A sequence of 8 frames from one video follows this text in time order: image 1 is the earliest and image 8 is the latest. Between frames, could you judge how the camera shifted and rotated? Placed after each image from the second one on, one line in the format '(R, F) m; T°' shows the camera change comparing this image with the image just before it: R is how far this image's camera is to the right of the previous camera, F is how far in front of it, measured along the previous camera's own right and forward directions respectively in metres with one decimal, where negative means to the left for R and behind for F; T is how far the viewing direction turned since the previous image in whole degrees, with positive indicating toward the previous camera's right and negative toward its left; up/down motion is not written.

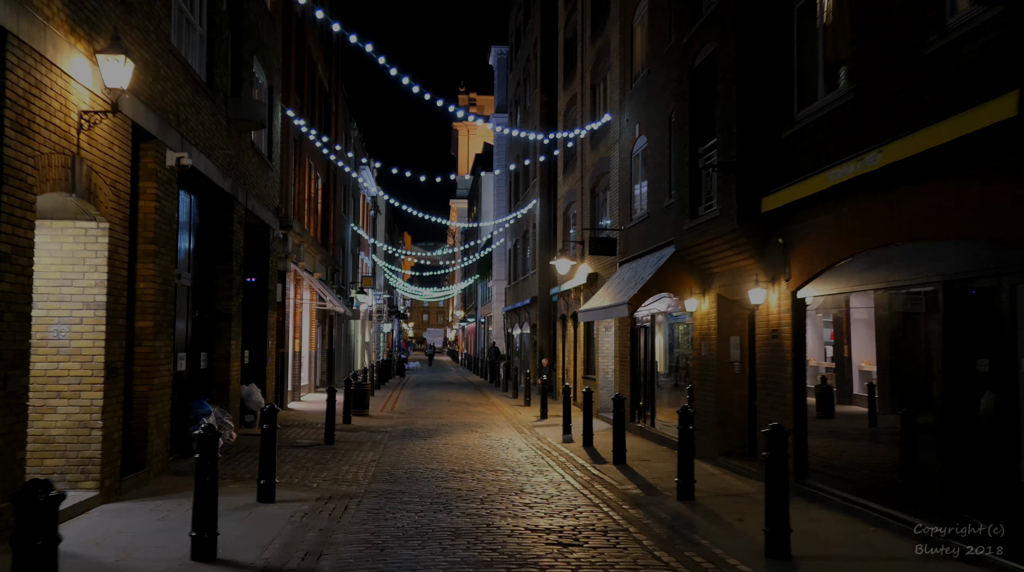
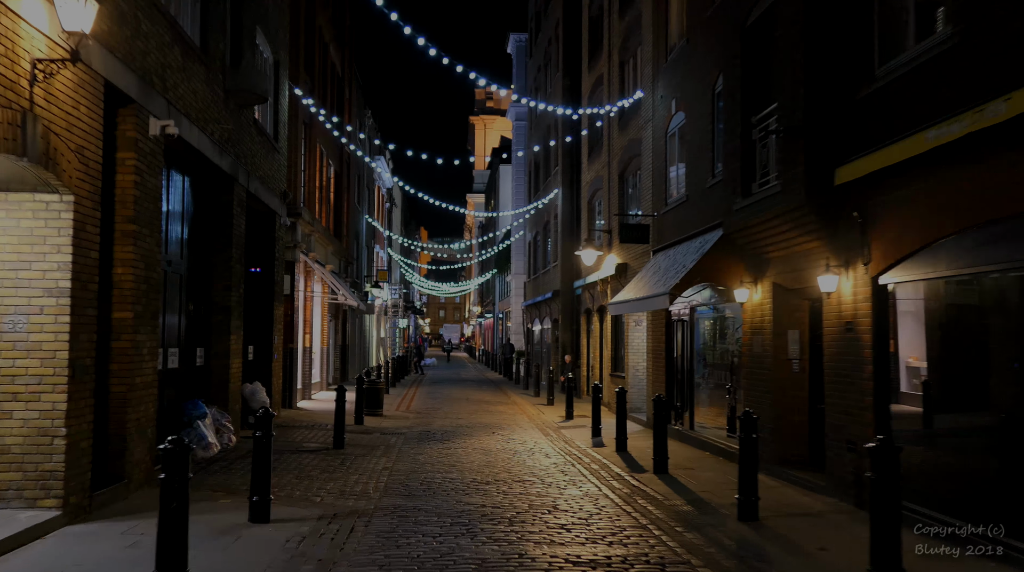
(-0.2, +1.5) m; -1°
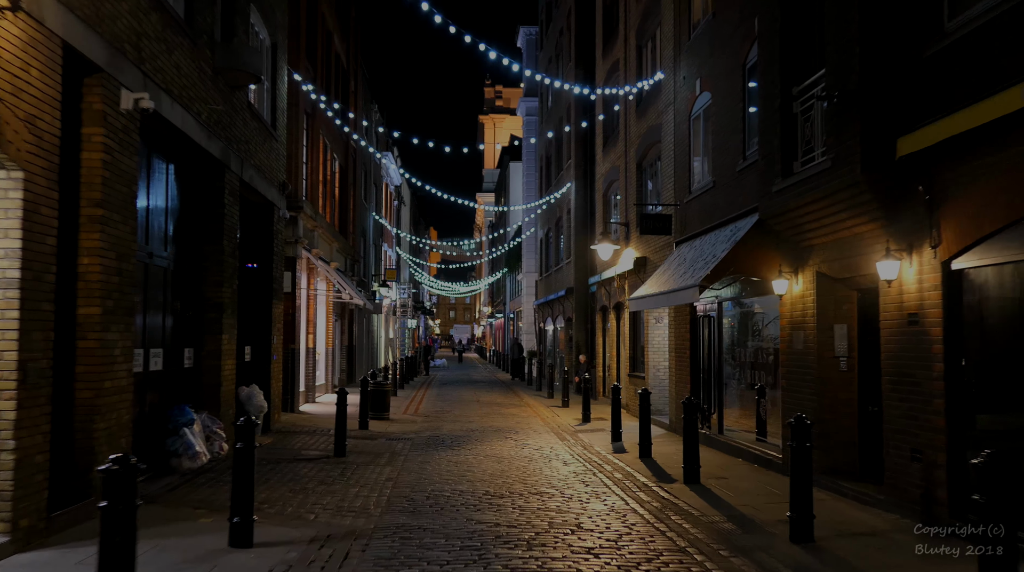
(-0.1, +1.1) m; -1°
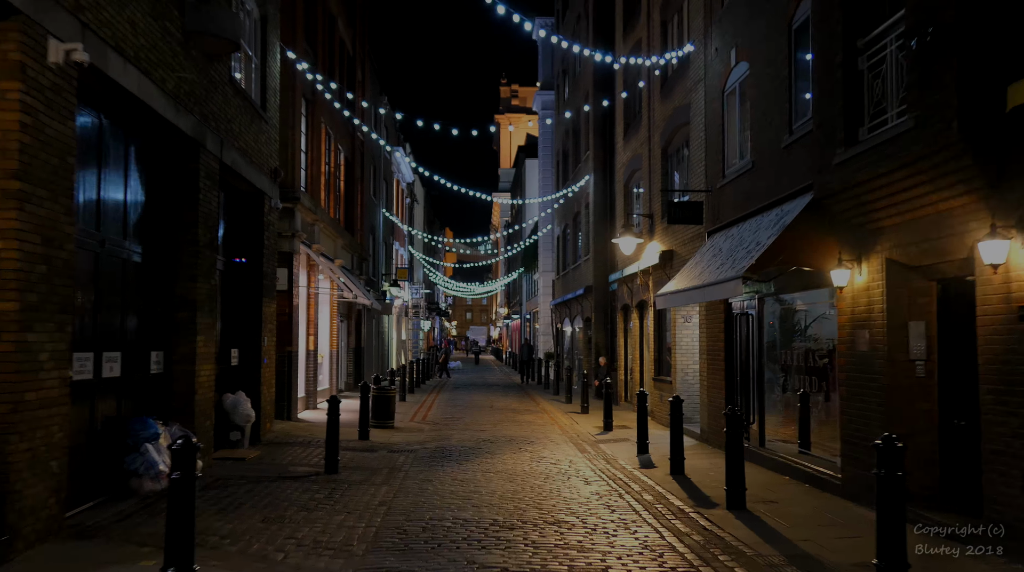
(+0.1, +1.6) m; -1°
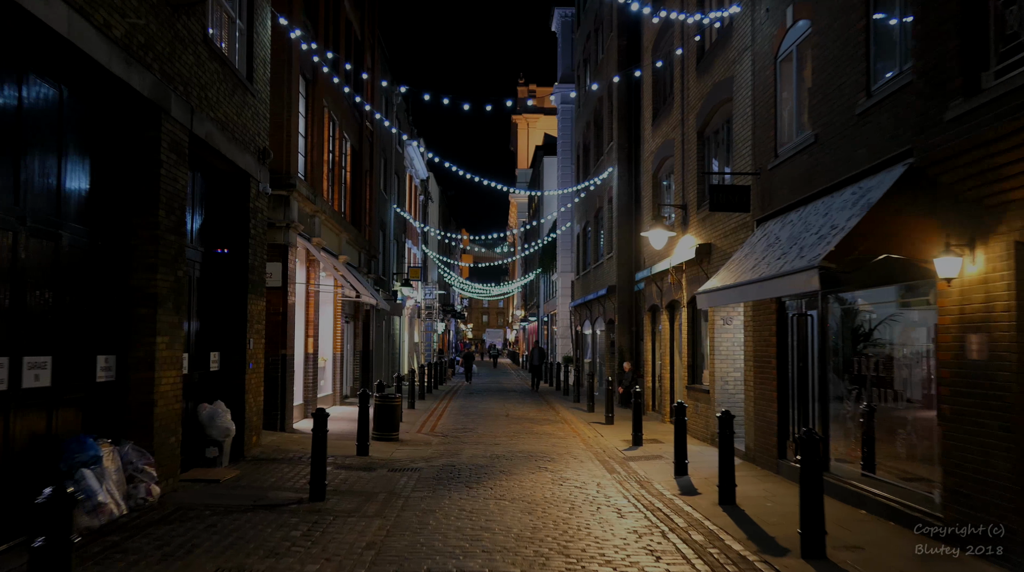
(0.0, +1.9) m; -1°
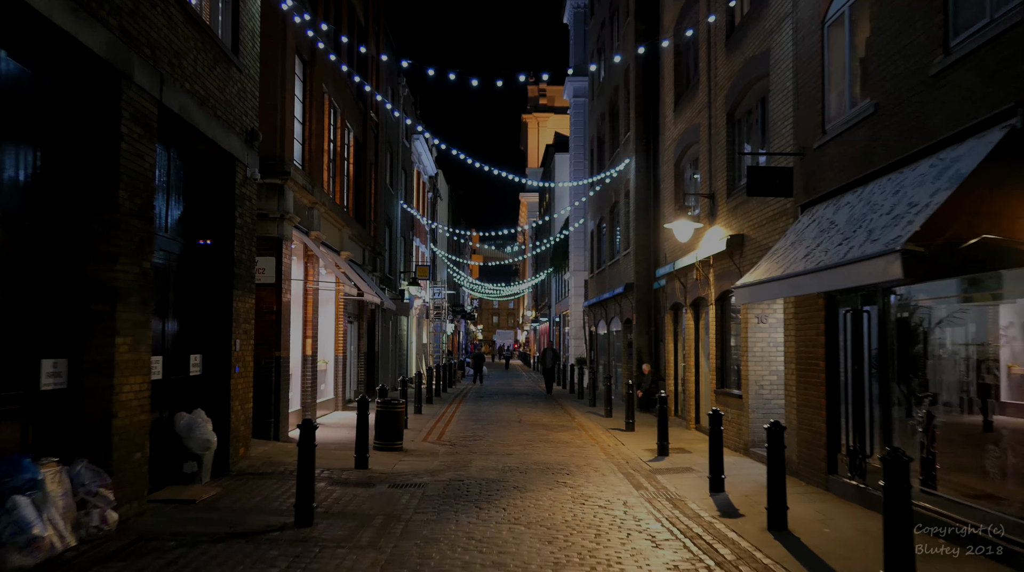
(-0.1, +1.4) m; -1°
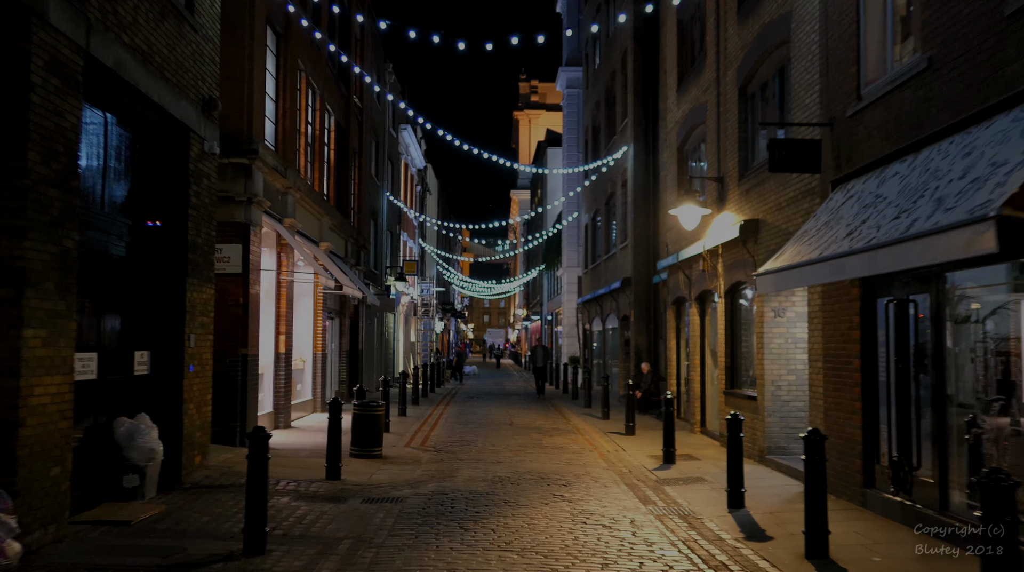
(0.0, +1.4) m; +1°
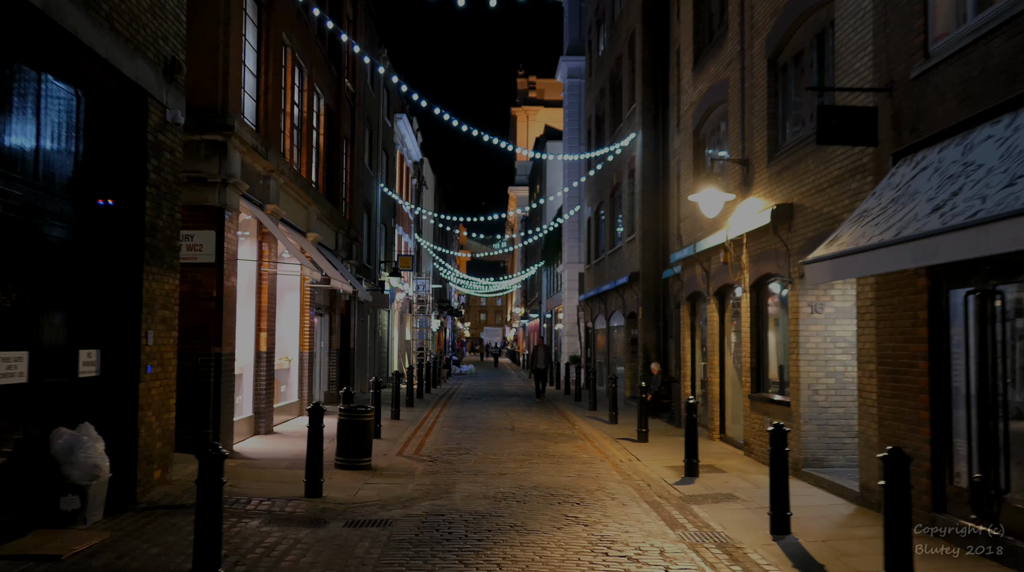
(-0.1, +1.4) m; 0°
